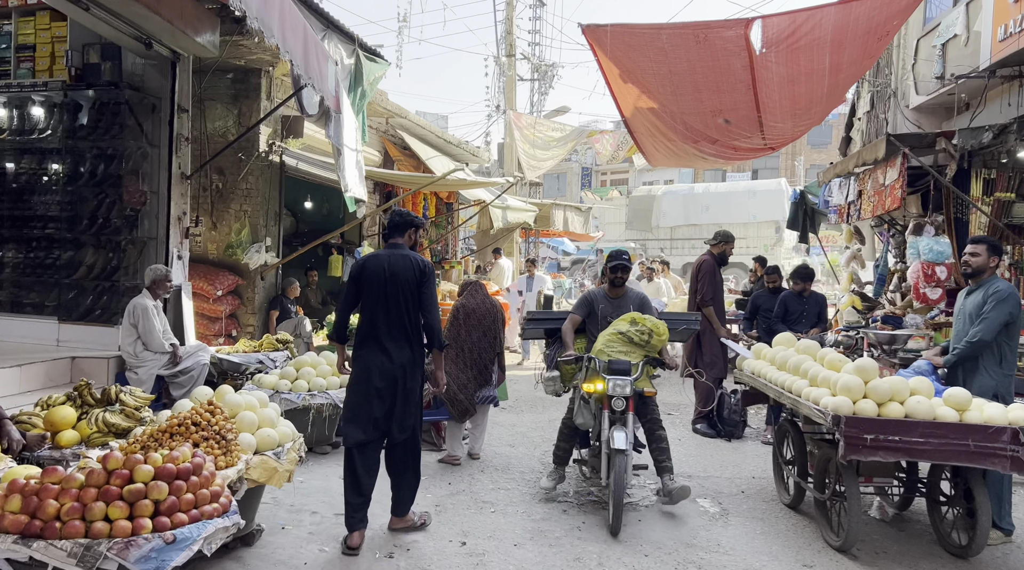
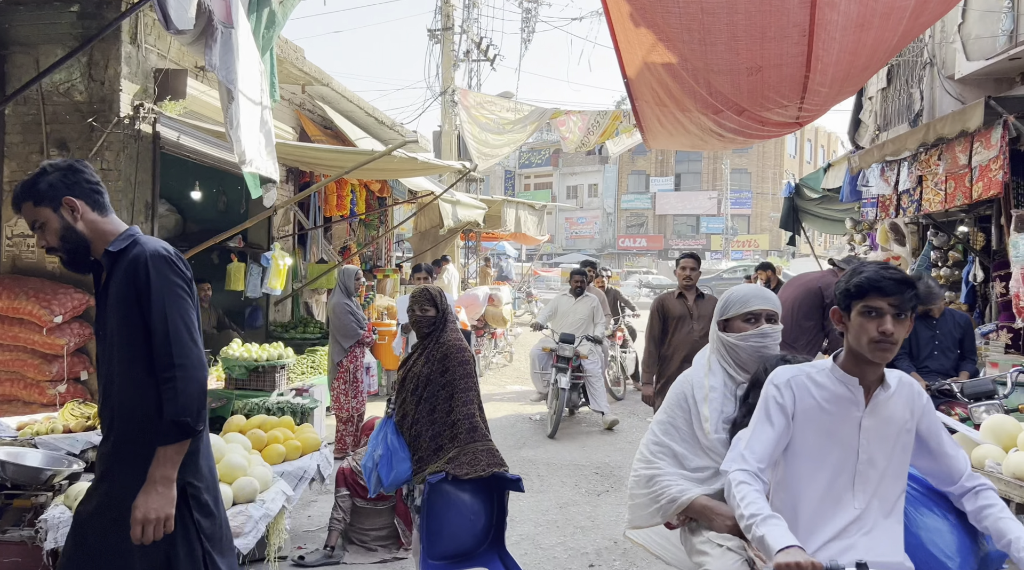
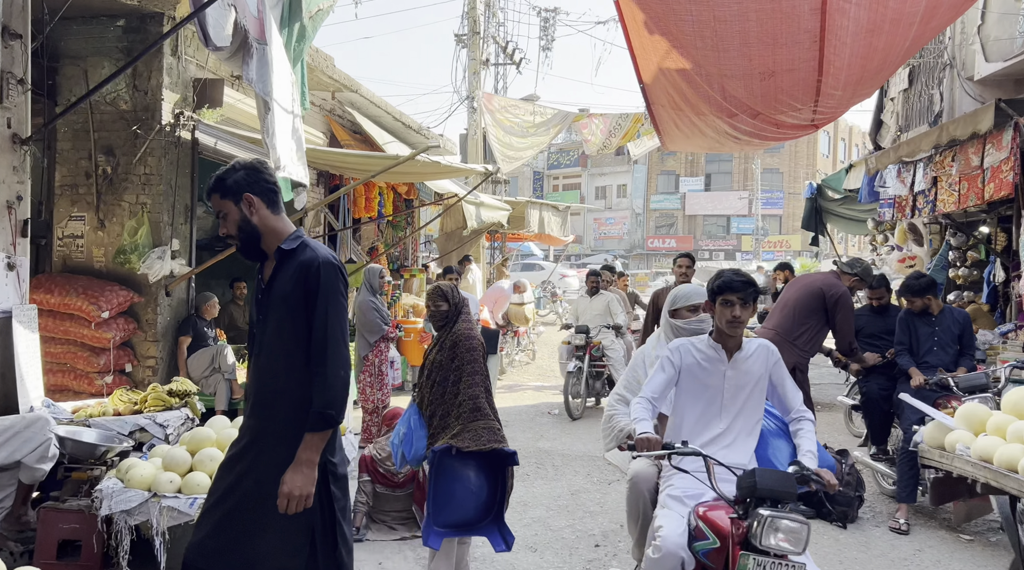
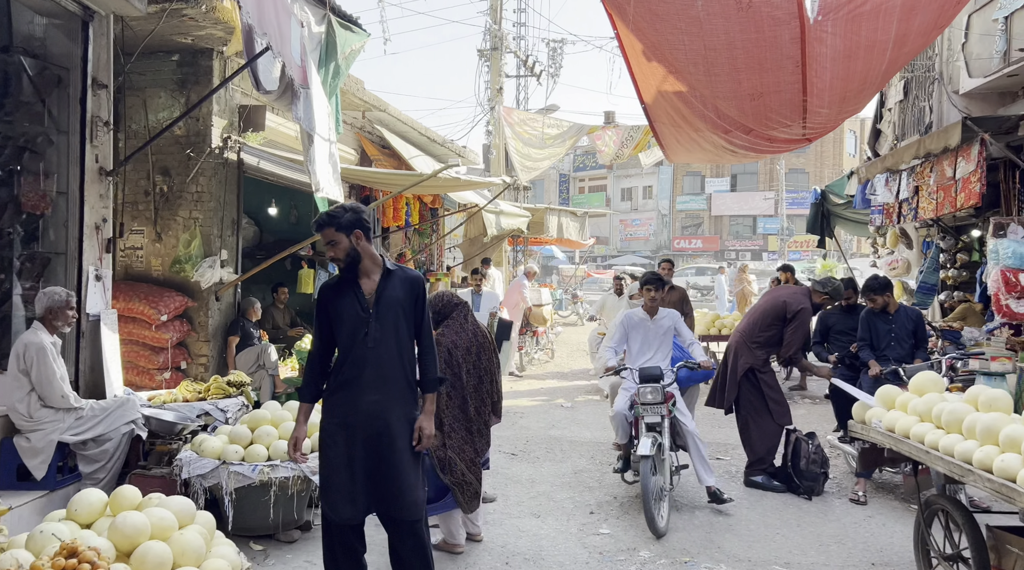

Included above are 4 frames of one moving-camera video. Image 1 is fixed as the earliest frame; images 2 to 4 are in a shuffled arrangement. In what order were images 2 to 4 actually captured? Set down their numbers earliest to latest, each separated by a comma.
4, 3, 2
